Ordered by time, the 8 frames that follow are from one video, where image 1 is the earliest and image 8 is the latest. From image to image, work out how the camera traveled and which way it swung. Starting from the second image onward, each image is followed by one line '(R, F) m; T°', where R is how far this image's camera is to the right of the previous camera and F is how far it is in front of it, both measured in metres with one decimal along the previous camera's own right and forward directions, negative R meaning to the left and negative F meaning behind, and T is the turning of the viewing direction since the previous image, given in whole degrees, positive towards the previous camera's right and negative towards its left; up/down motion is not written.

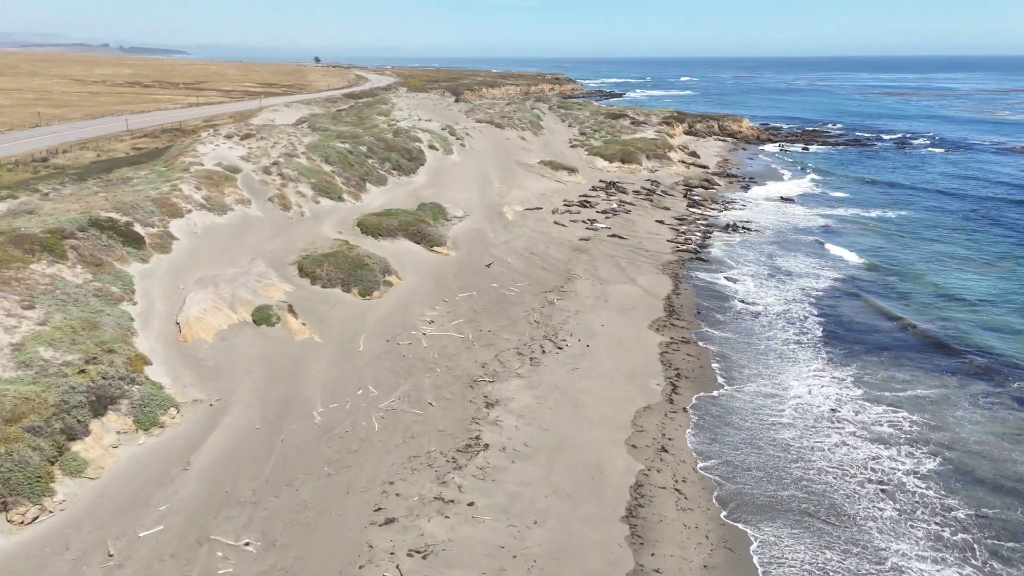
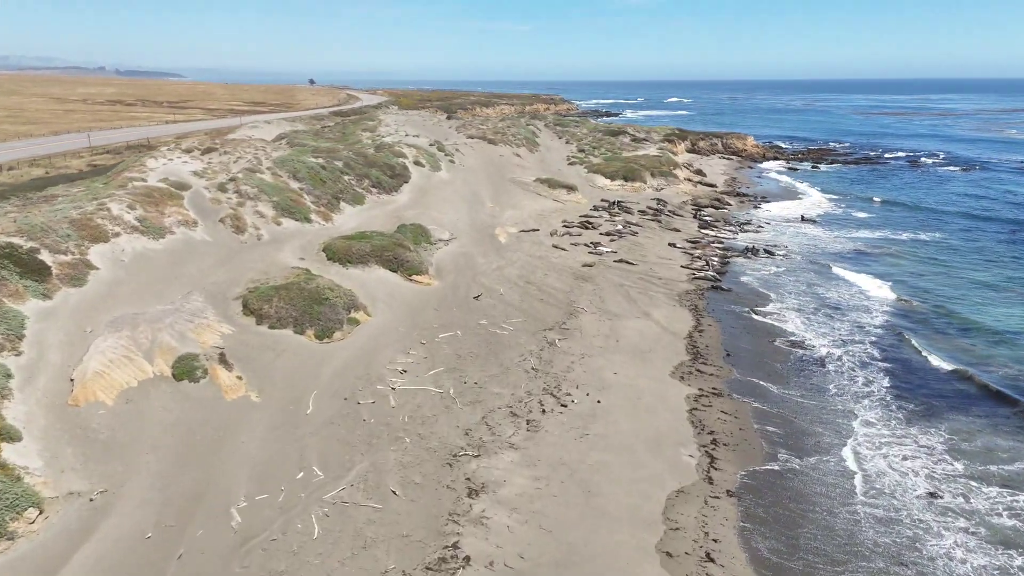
(+0.1, +3.7) m; 0°
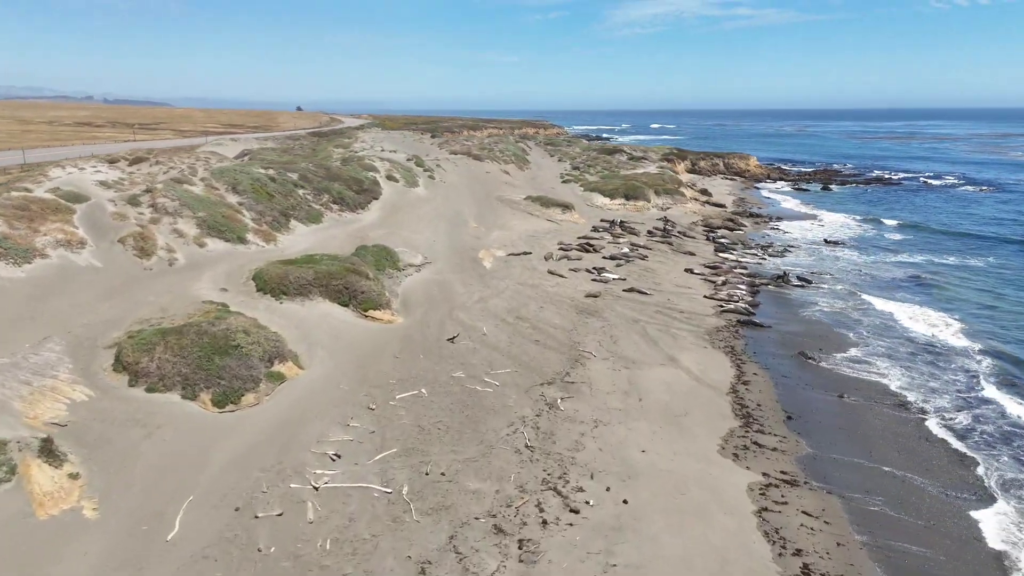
(+0.1, +4.8) m; +1°
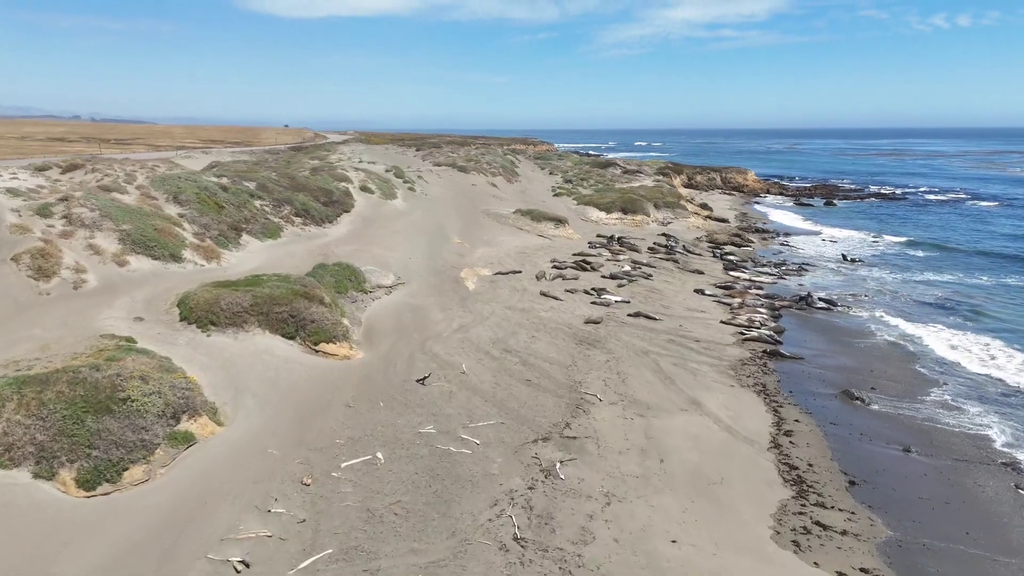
(+0.1, +3.0) m; +1°
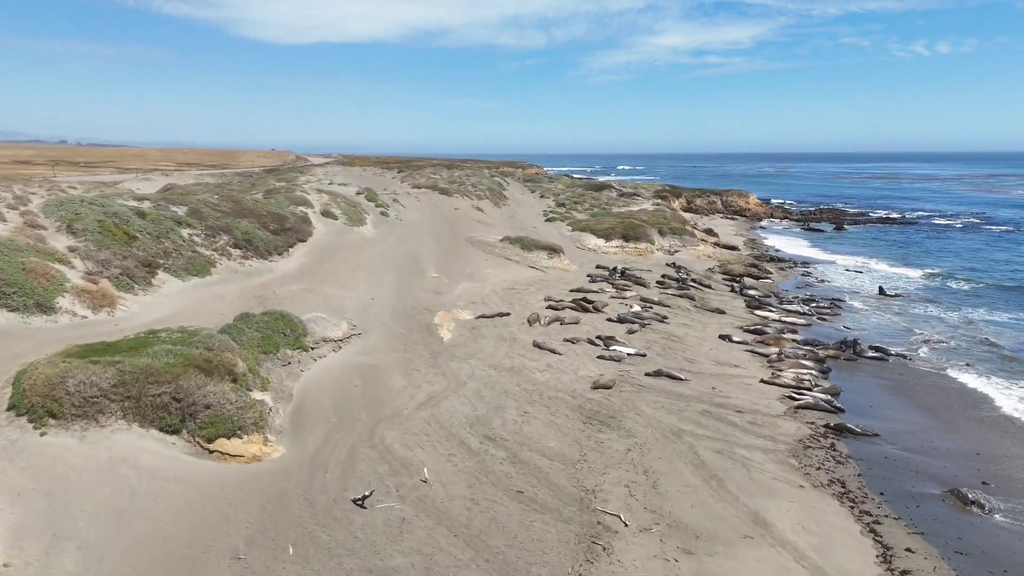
(+0.1, +4.0) m; +1°
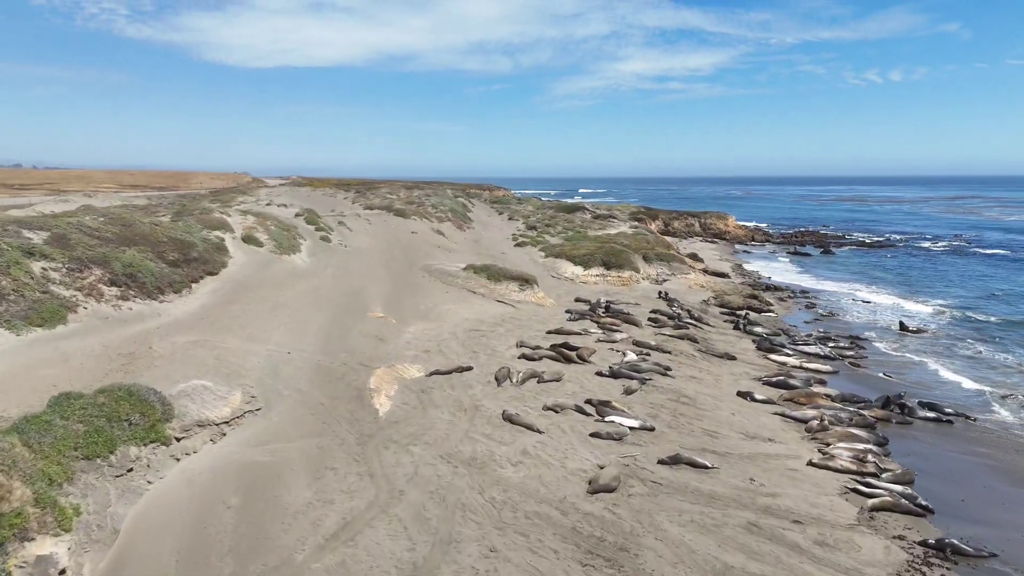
(+0.1, +4.0) m; +3°
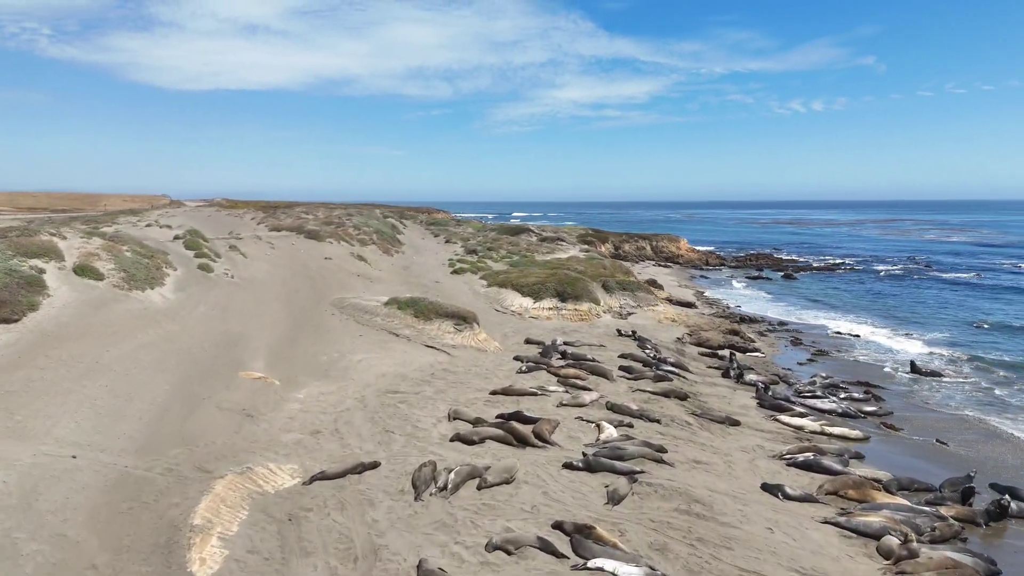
(+0.2, +4.5) m; +5°
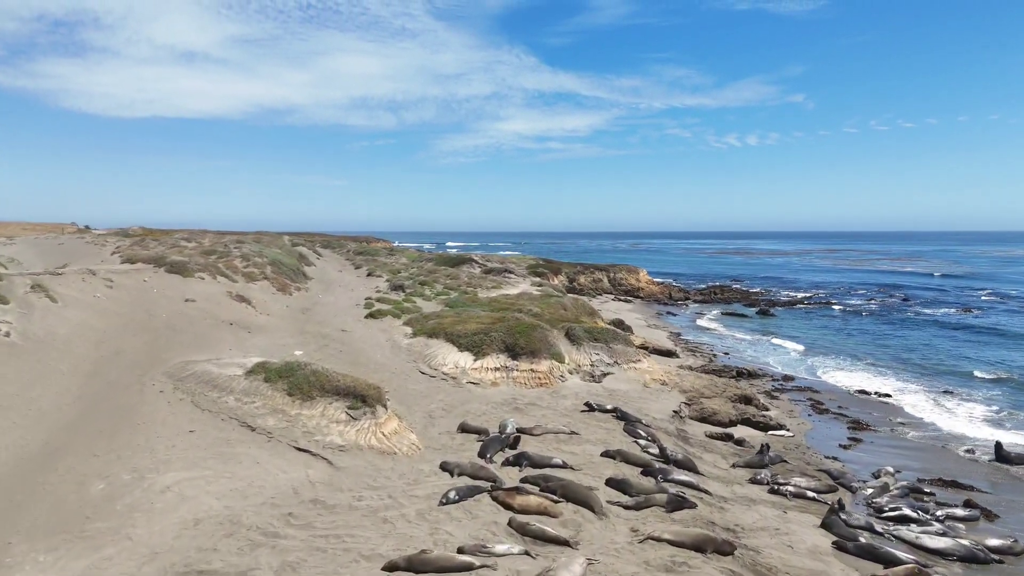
(+0.3, +5.9) m; +4°
